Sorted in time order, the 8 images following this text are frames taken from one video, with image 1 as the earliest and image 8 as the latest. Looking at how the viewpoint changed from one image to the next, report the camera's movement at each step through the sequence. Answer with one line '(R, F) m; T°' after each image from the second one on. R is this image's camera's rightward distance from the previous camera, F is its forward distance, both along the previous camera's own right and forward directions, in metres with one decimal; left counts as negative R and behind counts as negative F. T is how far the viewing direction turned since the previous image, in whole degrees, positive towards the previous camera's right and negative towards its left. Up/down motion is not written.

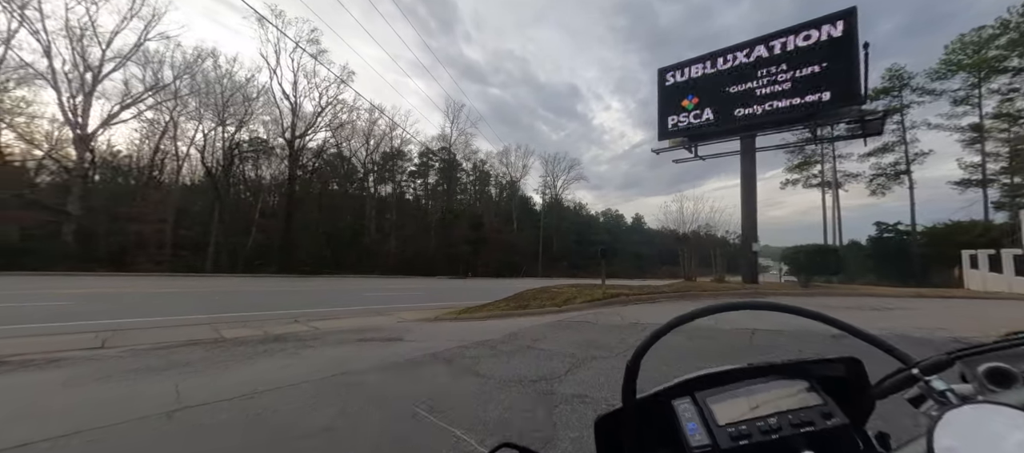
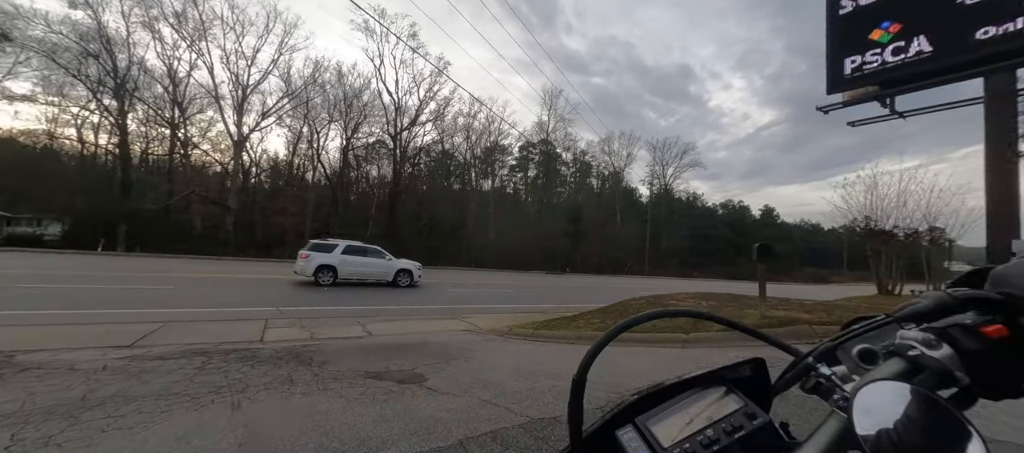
(+0.1, +2.6) m; -16°
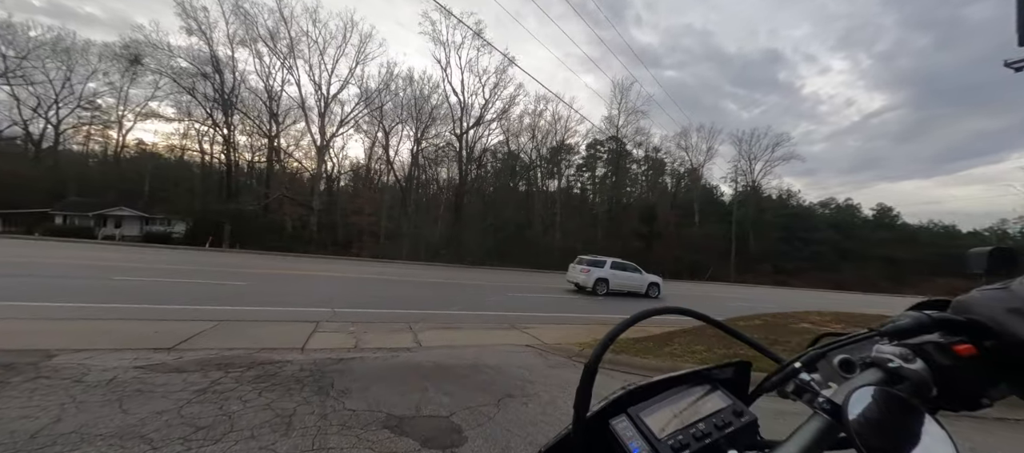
(-0.1, +1.3) m; -10°
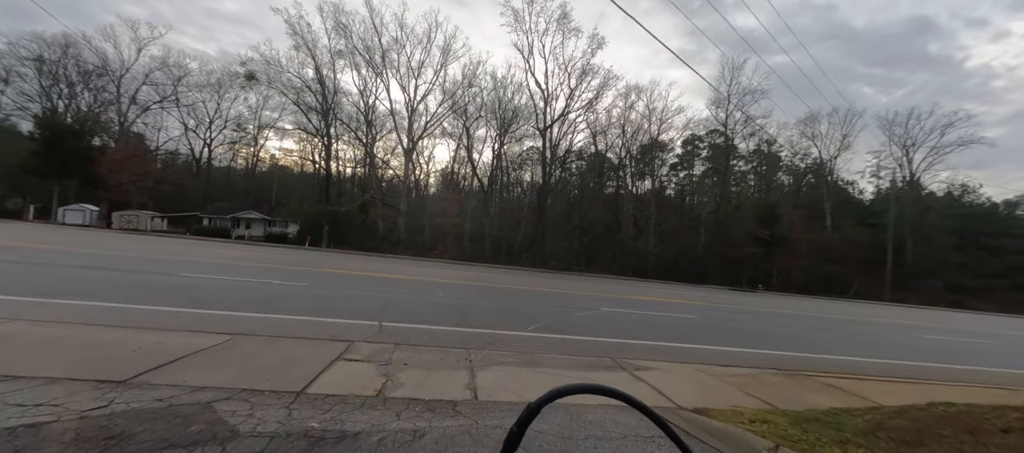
(-0.3, +2.6) m; -13°
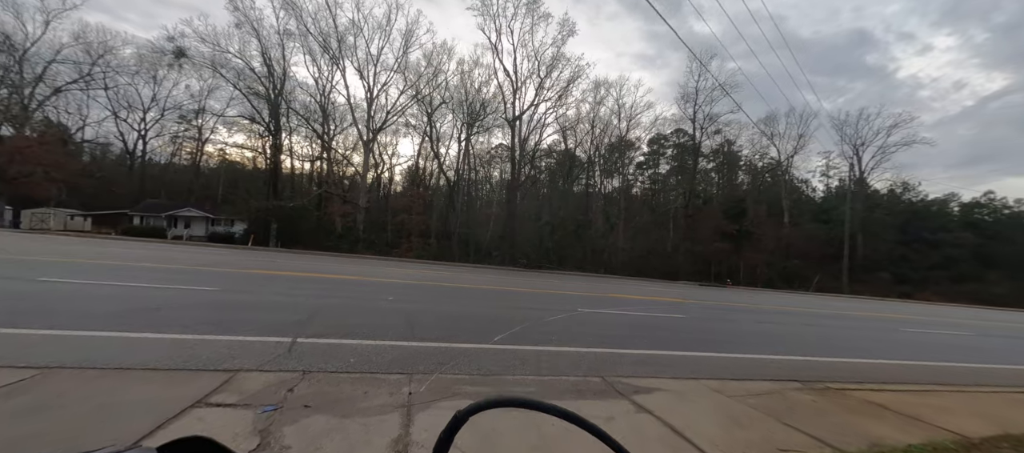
(+0.2, +1.5) m; +5°
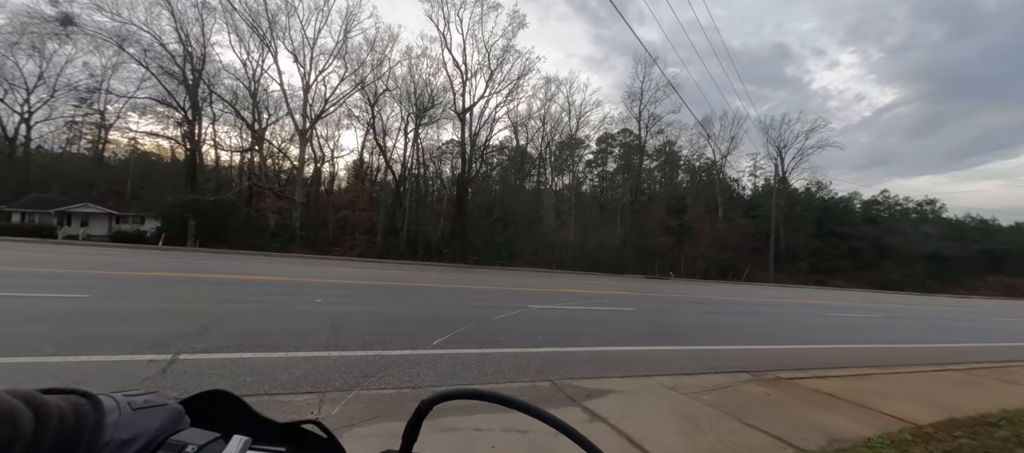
(+0.2, +0.6) m; +7°
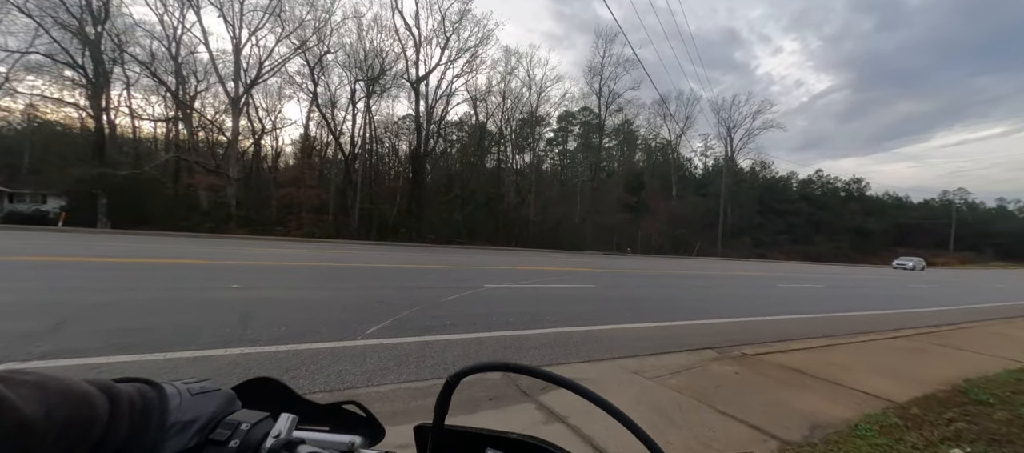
(+0.2, +0.7) m; +6°
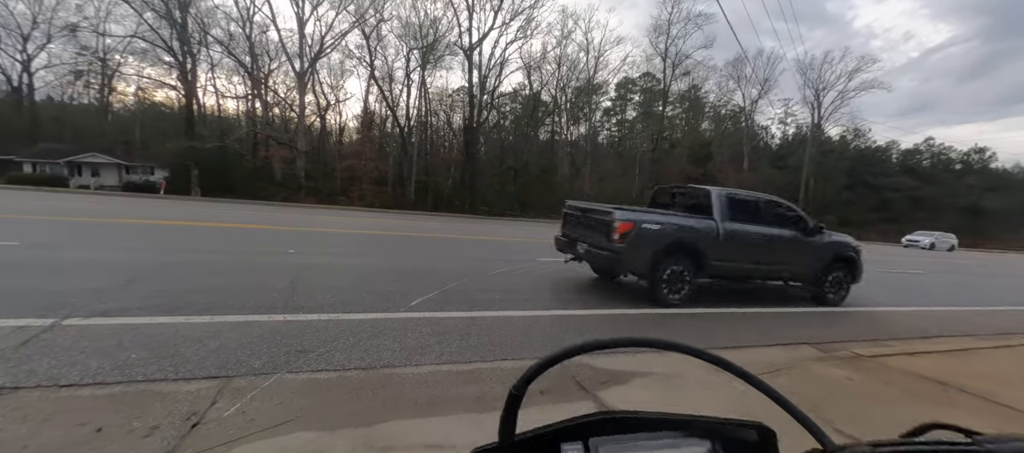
(-0.1, +0.5) m; -8°
